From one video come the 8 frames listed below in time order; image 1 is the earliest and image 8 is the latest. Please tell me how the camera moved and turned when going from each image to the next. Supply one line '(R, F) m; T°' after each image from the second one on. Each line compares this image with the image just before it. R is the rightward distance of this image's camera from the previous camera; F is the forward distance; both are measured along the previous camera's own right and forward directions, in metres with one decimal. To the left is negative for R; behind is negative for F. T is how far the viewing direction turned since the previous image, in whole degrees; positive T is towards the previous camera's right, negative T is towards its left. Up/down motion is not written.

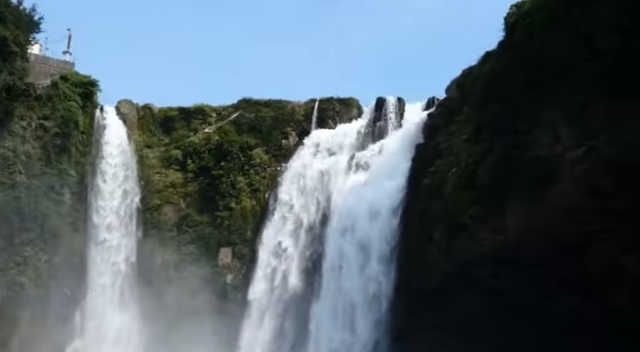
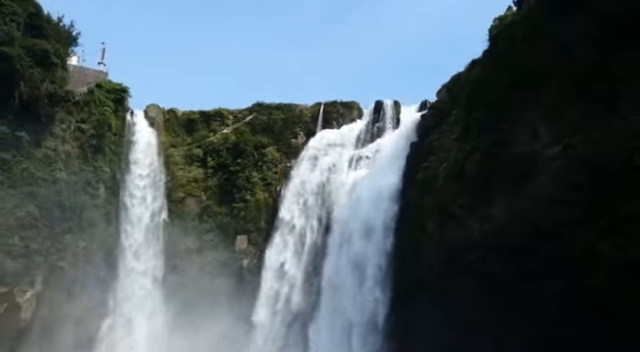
(0.0, -1.5) m; -1°
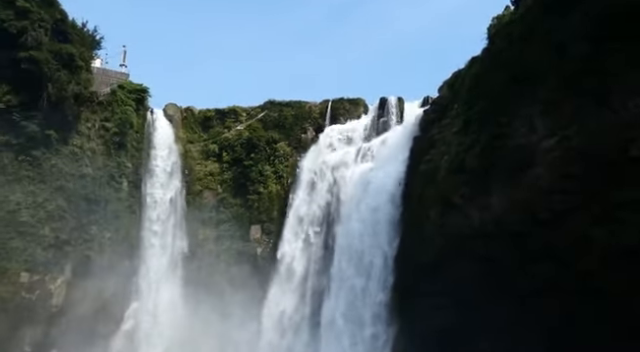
(0.0, -0.9) m; -1°
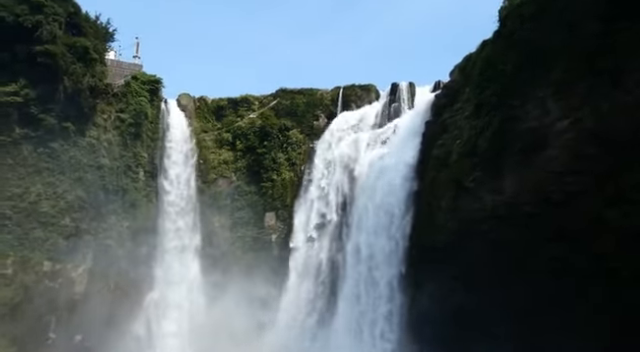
(-0.1, -0.2) m; -1°
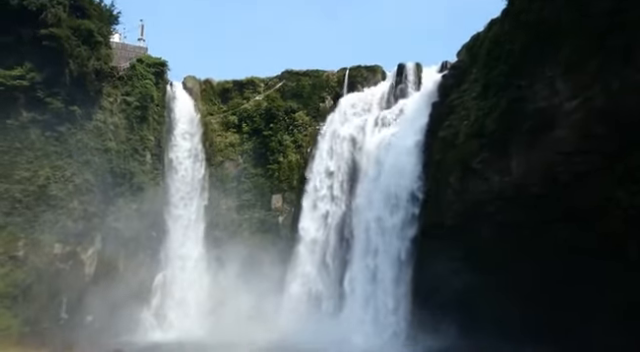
(-0.1, 0.0) m; -1°
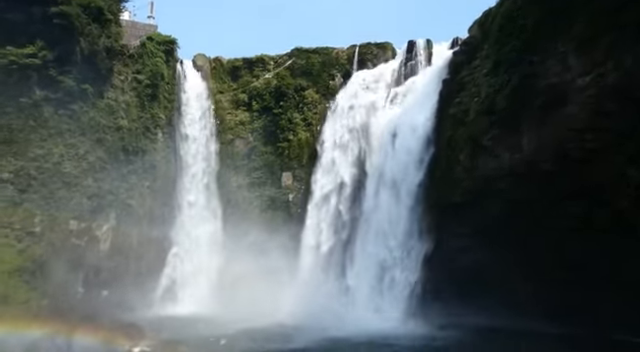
(-0.1, -0.1) m; -1°
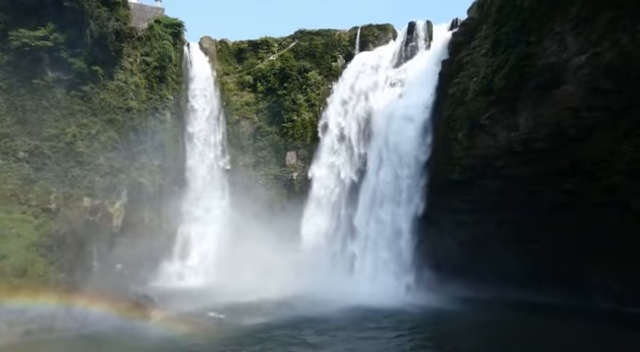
(0.0, -0.6) m; 0°
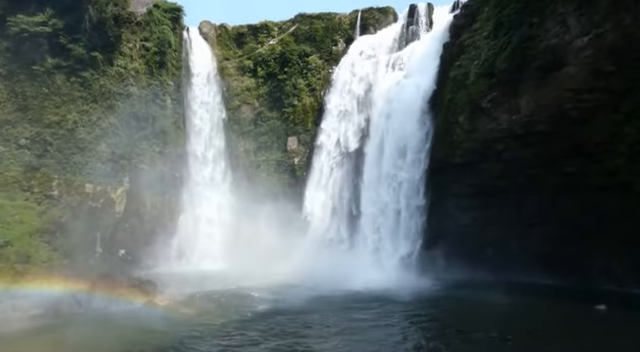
(0.0, 0.0) m; 0°
